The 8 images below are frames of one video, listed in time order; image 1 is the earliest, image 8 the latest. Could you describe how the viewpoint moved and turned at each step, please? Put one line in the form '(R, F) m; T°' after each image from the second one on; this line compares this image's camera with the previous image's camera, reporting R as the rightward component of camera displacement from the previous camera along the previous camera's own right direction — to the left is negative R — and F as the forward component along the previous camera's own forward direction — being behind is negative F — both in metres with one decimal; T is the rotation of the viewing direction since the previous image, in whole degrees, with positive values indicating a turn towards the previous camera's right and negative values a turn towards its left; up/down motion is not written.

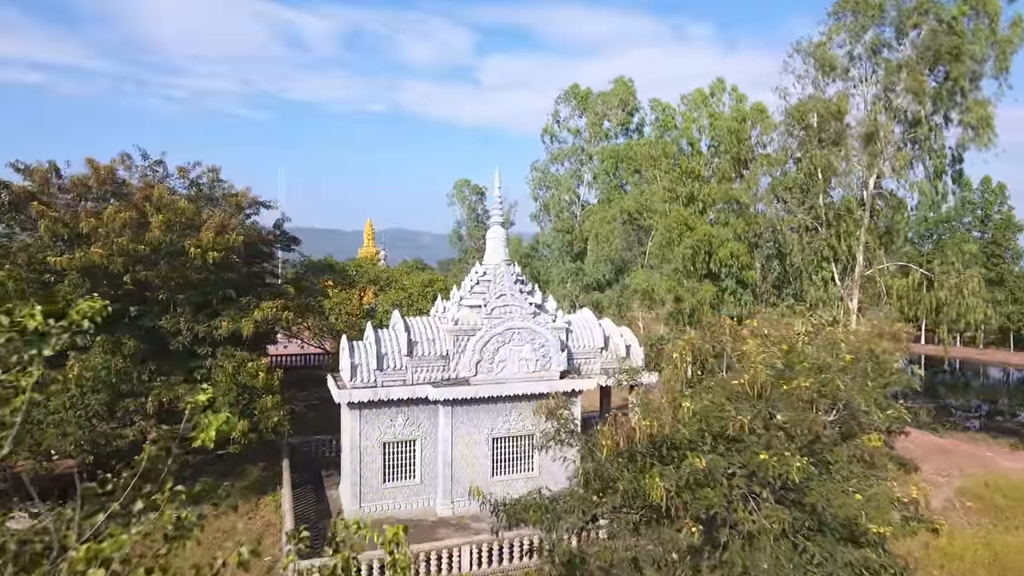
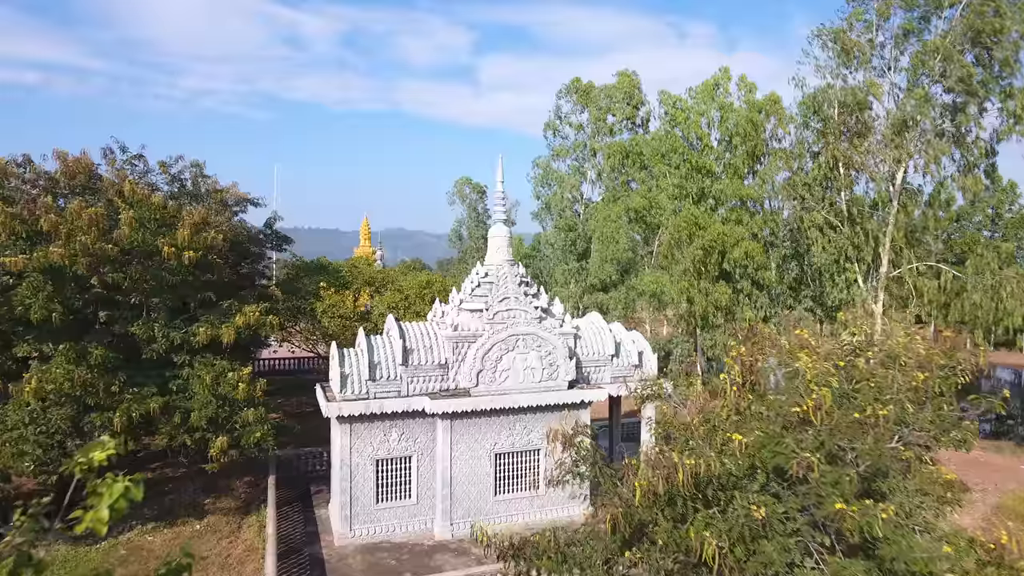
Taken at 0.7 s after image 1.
(-0.1, +1.0) m; 0°
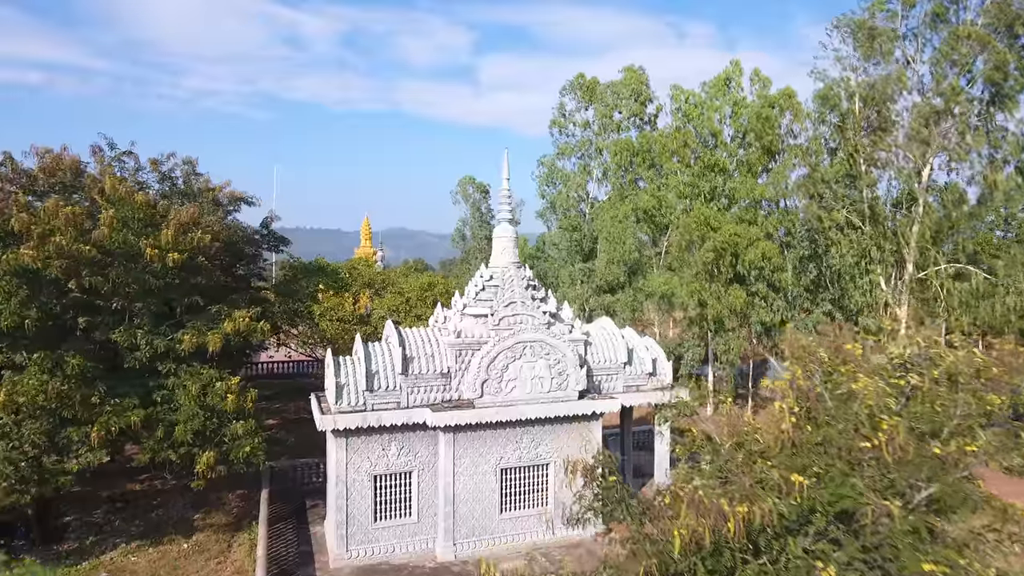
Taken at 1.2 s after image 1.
(-0.1, +0.7) m; 0°
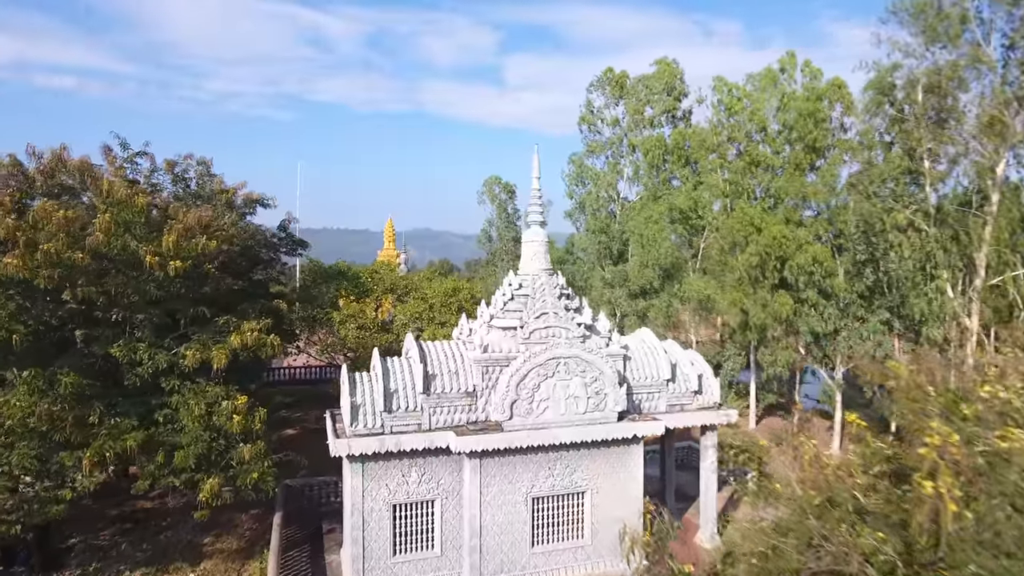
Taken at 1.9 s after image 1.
(-0.1, +1.0) m; -2°
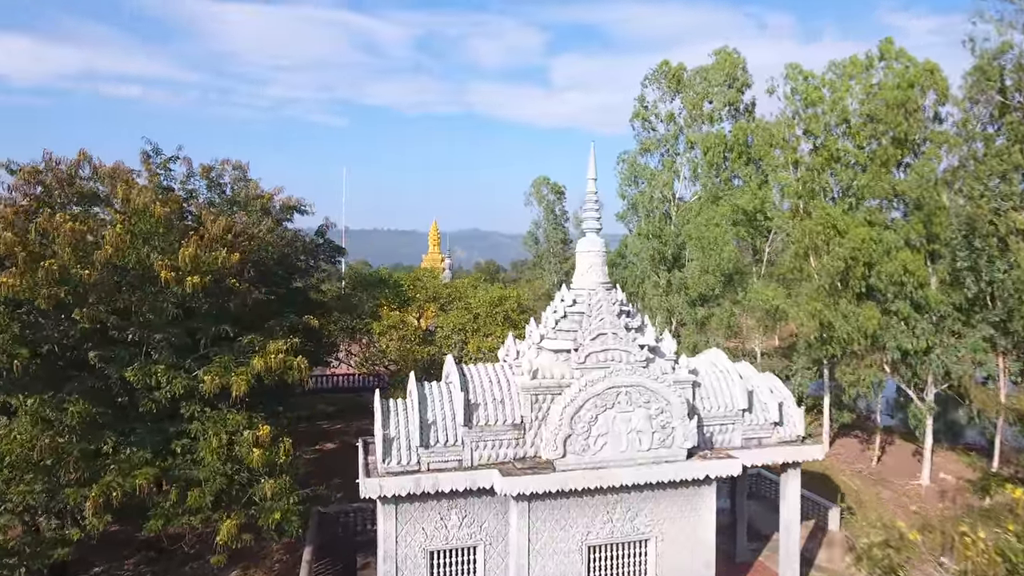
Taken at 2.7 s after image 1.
(-0.1, +1.2) m; -4°
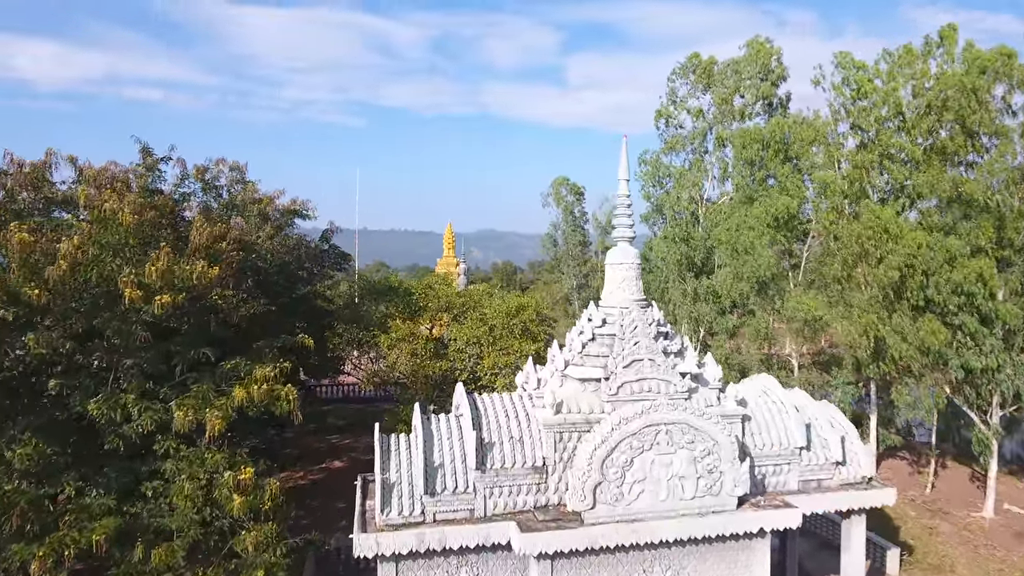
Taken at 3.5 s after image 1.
(0.0, +1.2) m; -2°
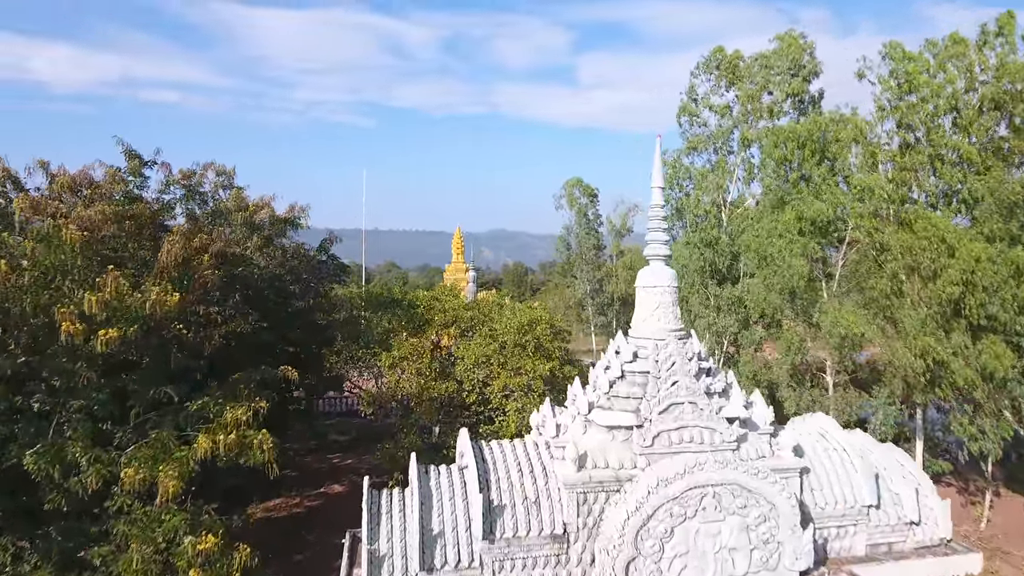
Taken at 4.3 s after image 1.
(0.0, +1.2) m; -1°
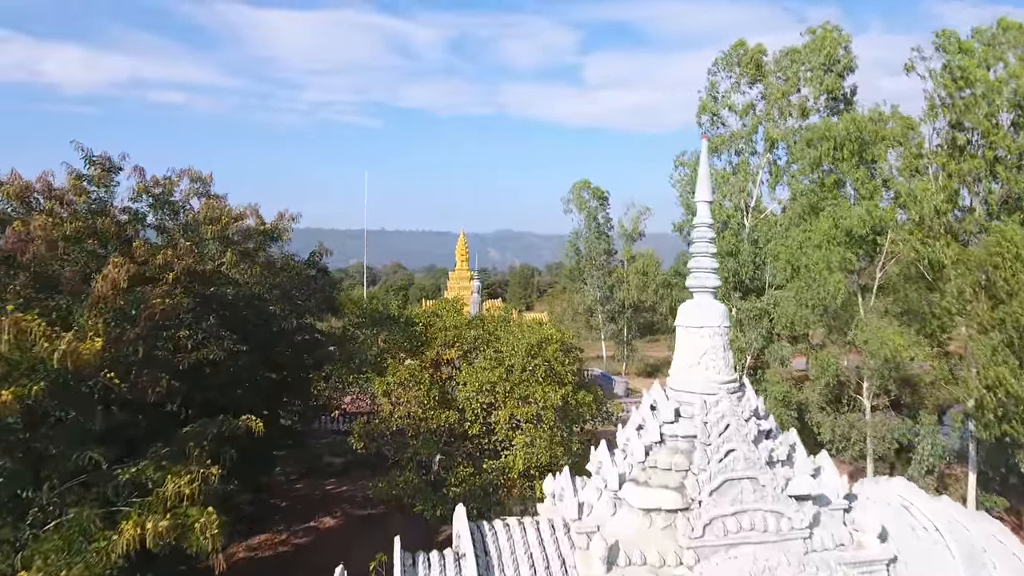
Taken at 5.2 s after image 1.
(0.0, +1.4) m; -1°
